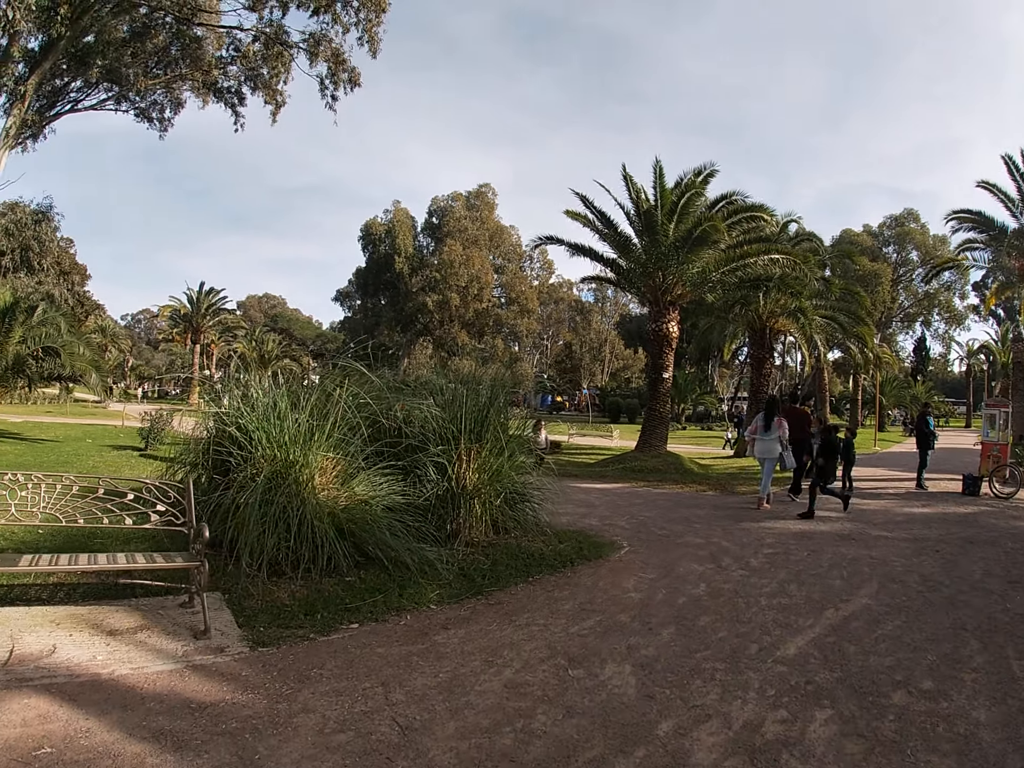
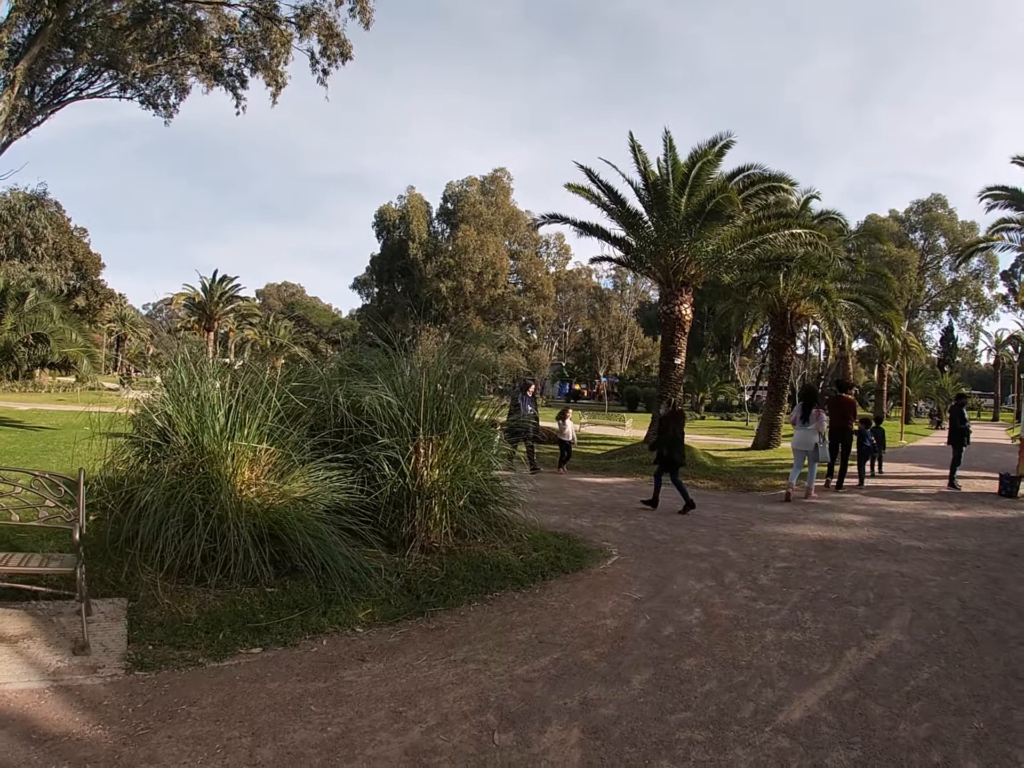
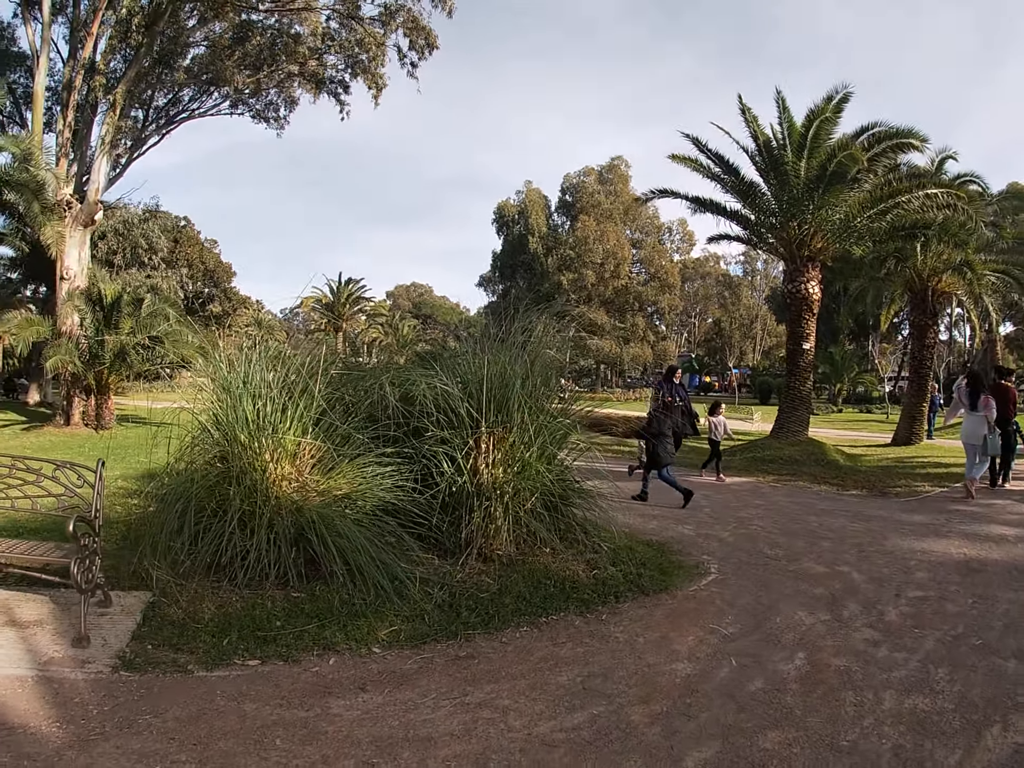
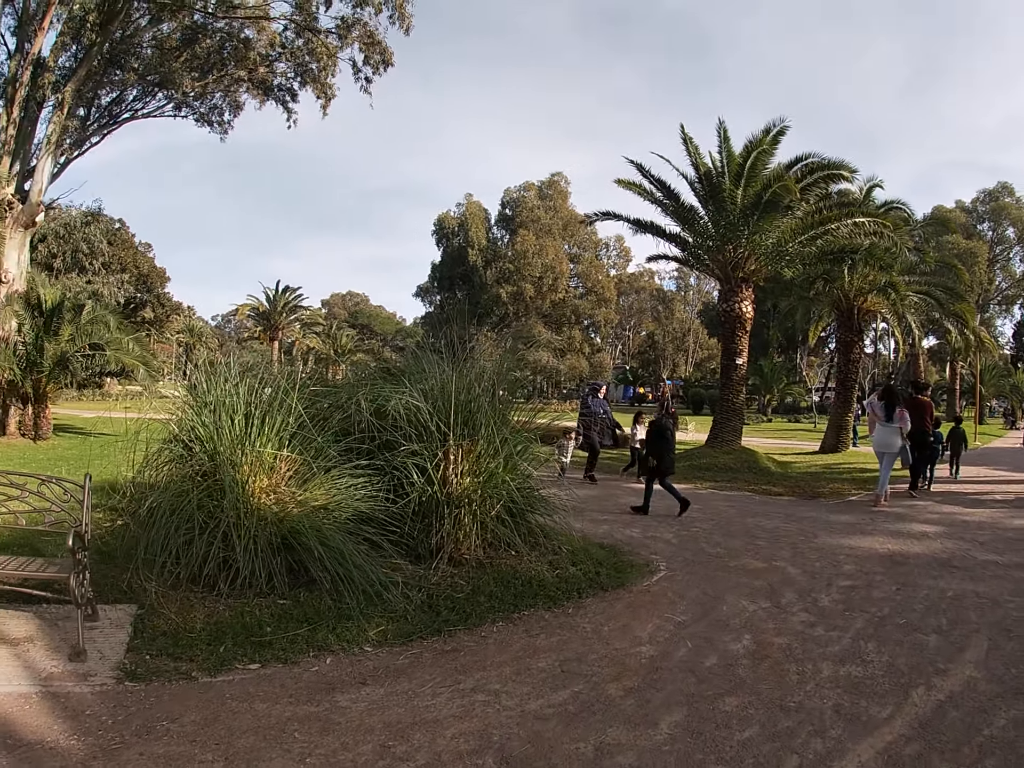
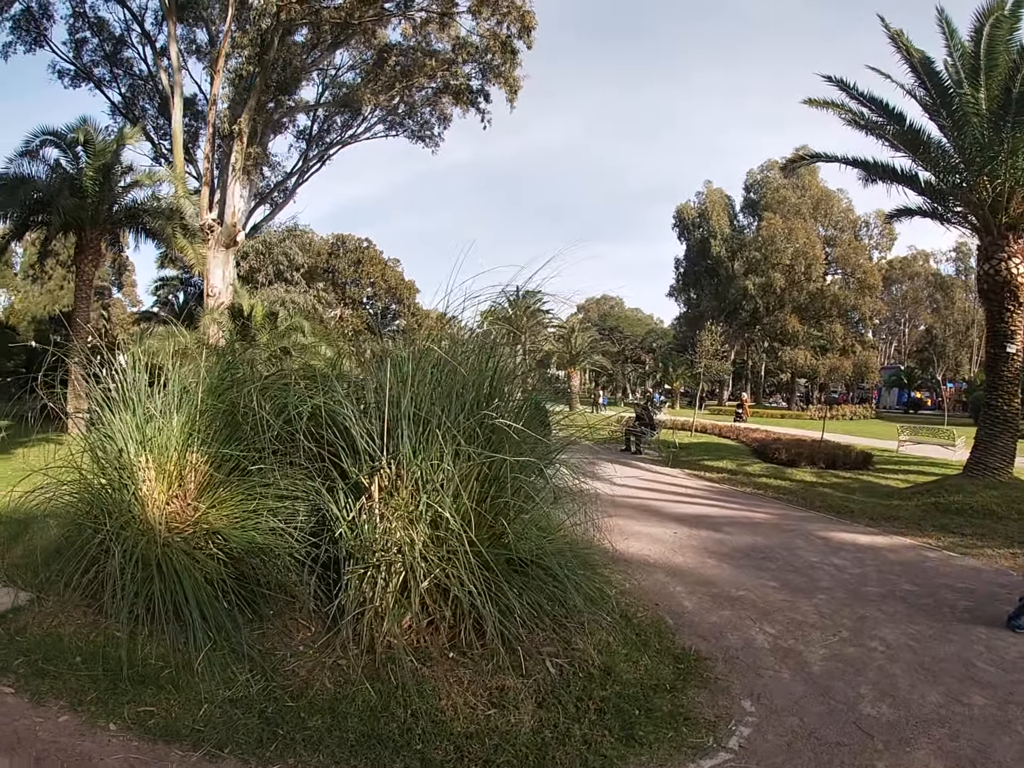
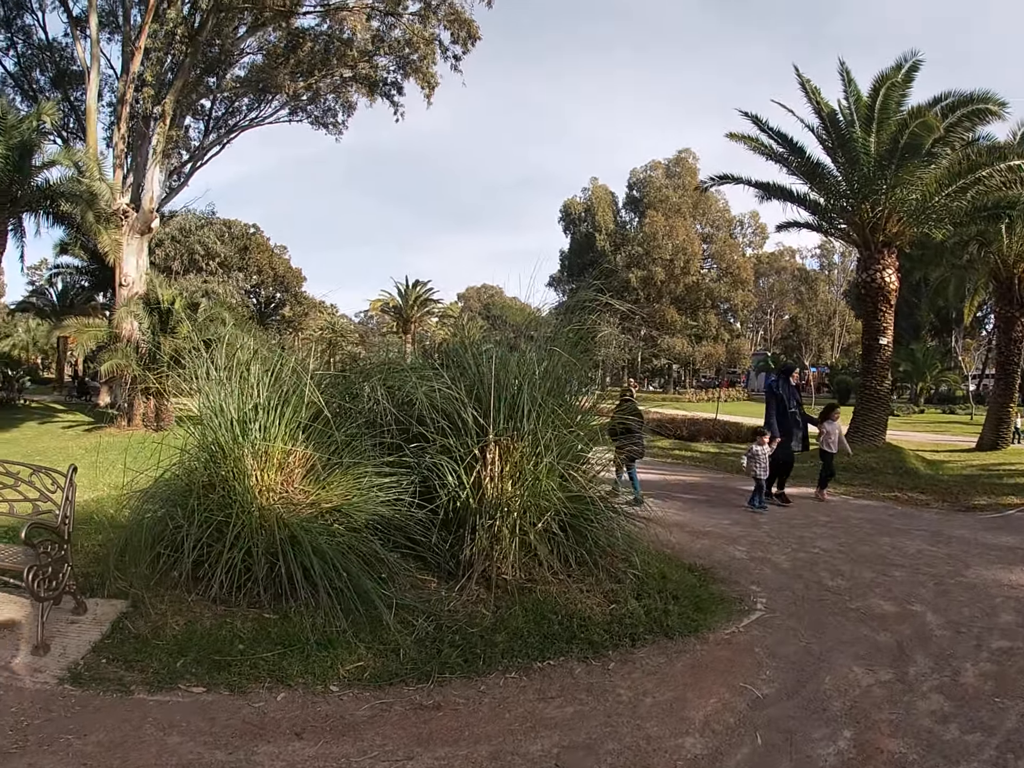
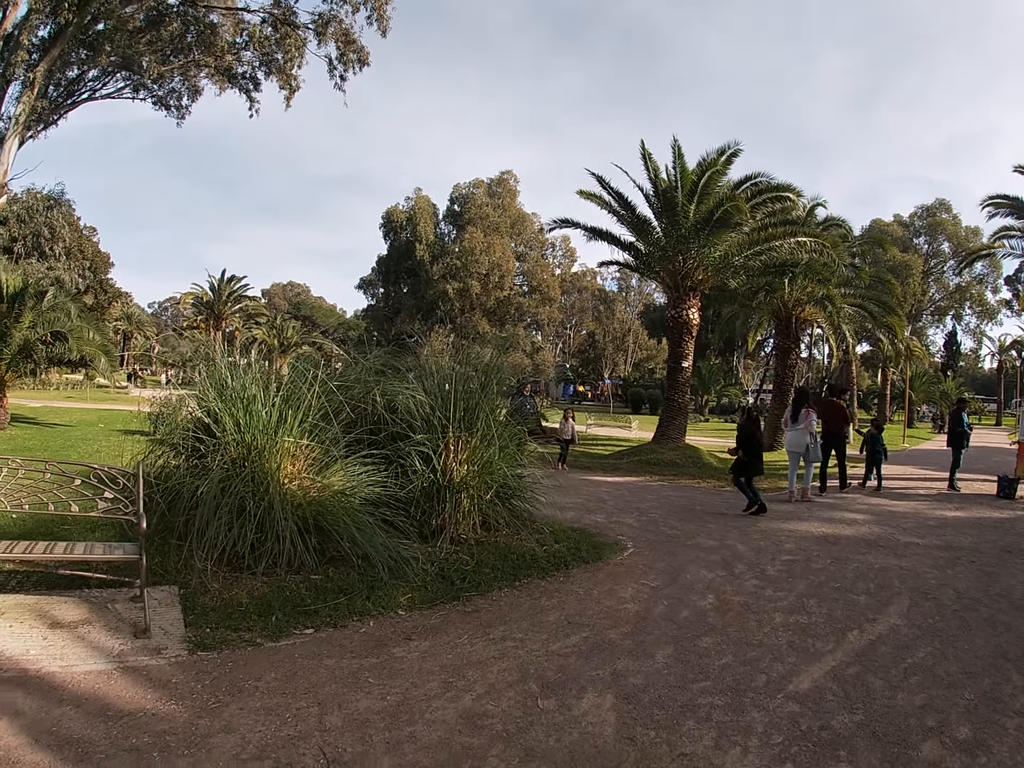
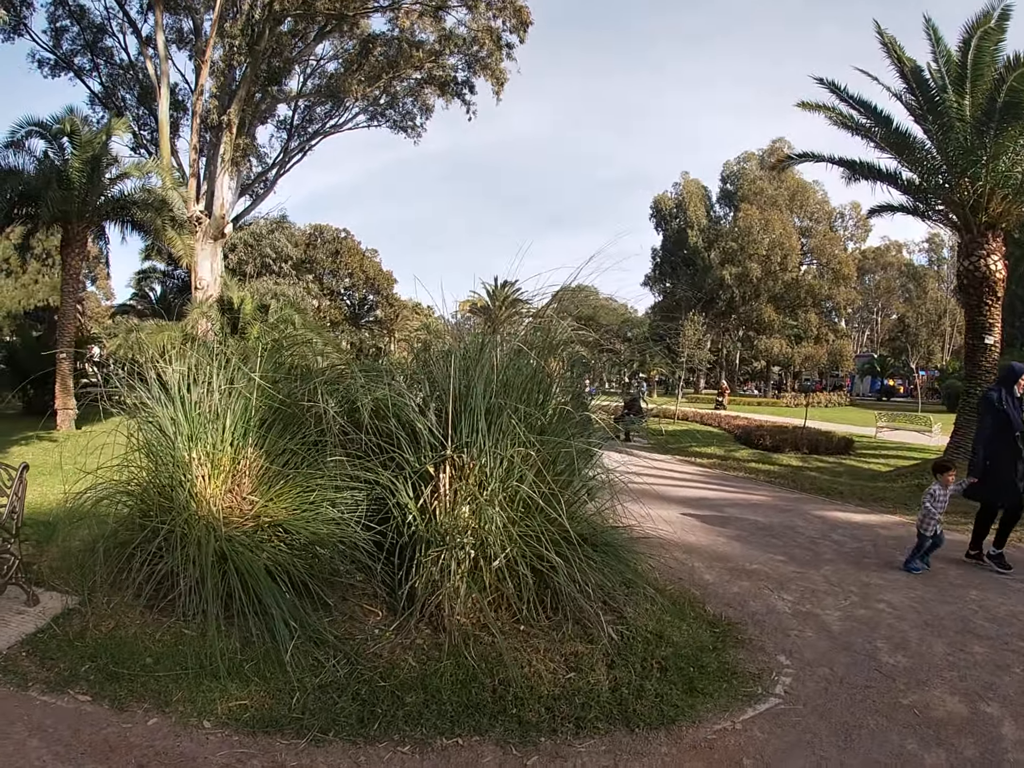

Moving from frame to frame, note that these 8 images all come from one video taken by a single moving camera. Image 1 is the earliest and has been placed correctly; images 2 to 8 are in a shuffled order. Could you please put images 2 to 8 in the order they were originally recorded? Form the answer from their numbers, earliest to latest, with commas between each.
7, 2, 4, 3, 6, 8, 5
